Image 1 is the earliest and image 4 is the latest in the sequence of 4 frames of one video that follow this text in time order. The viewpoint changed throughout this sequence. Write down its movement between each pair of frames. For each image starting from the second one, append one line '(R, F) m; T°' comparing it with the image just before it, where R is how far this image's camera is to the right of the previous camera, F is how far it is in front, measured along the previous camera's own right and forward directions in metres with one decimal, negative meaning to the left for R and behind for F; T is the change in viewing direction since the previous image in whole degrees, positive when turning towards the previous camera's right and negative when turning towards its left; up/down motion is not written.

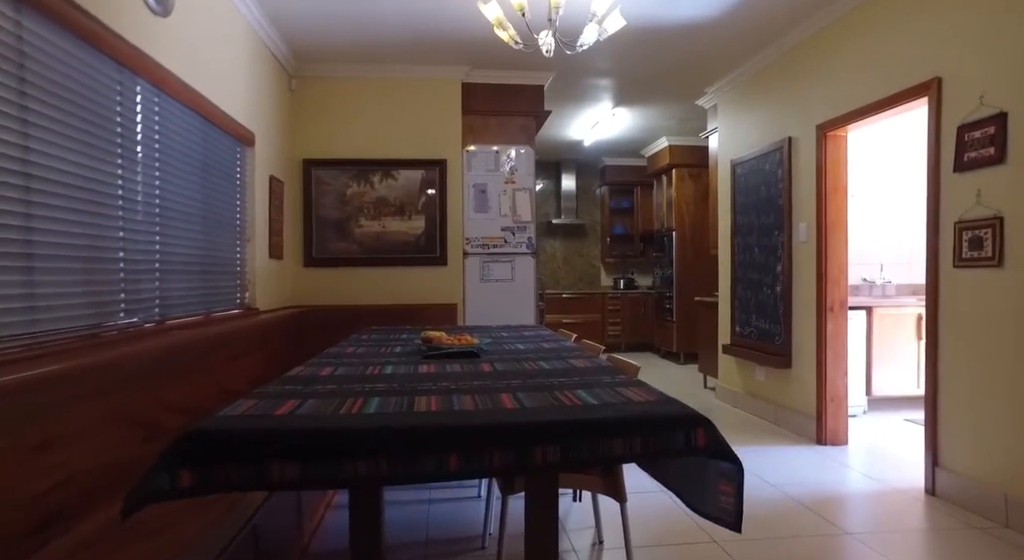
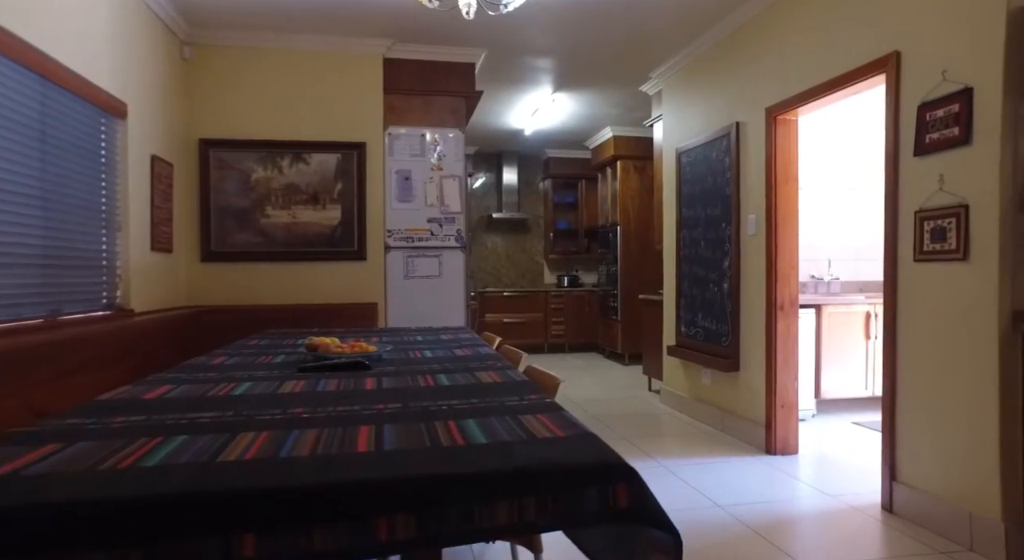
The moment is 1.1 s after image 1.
(+0.2, +0.4) m; +5°
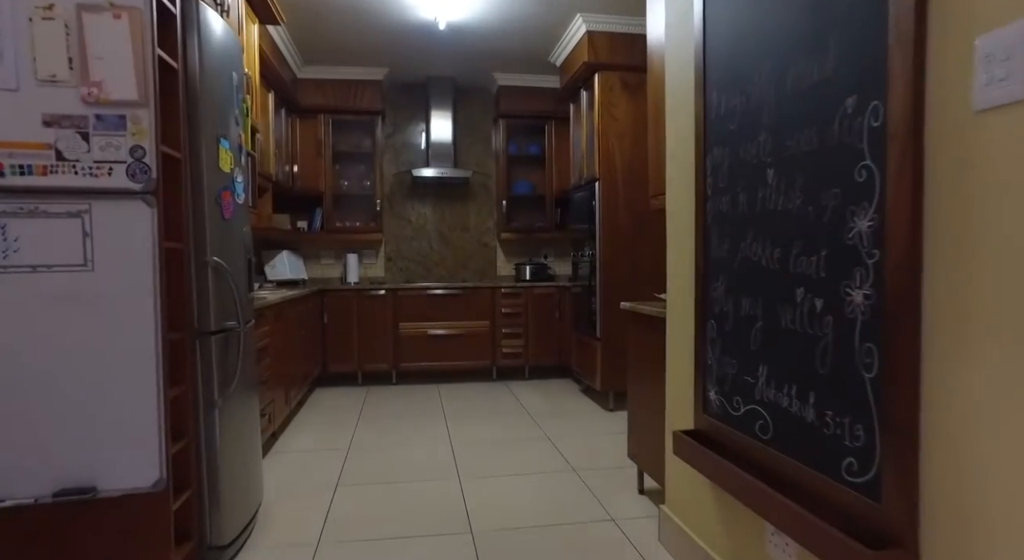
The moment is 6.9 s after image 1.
(+0.7, +2.6) m; -1°
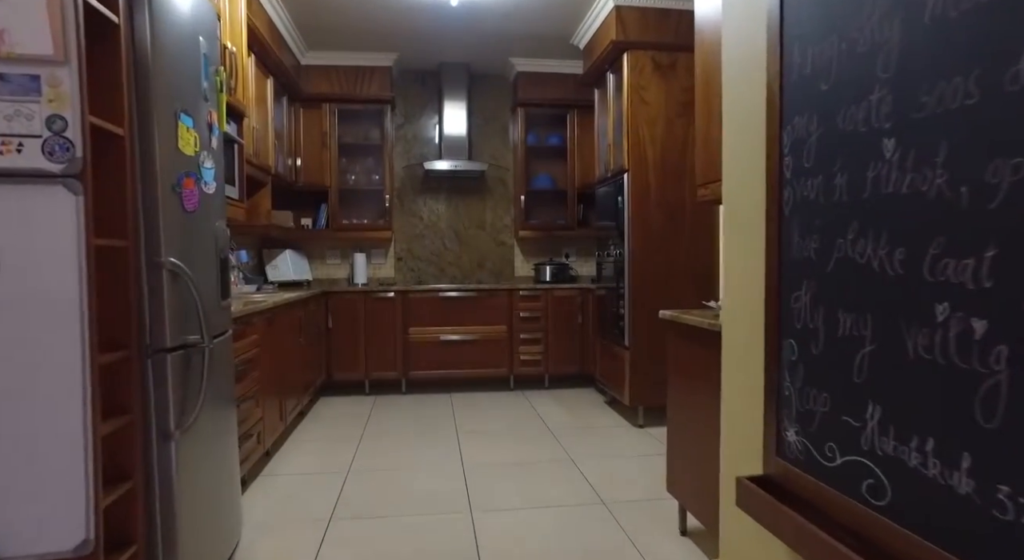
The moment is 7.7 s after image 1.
(0.0, +0.4) m; -2°
